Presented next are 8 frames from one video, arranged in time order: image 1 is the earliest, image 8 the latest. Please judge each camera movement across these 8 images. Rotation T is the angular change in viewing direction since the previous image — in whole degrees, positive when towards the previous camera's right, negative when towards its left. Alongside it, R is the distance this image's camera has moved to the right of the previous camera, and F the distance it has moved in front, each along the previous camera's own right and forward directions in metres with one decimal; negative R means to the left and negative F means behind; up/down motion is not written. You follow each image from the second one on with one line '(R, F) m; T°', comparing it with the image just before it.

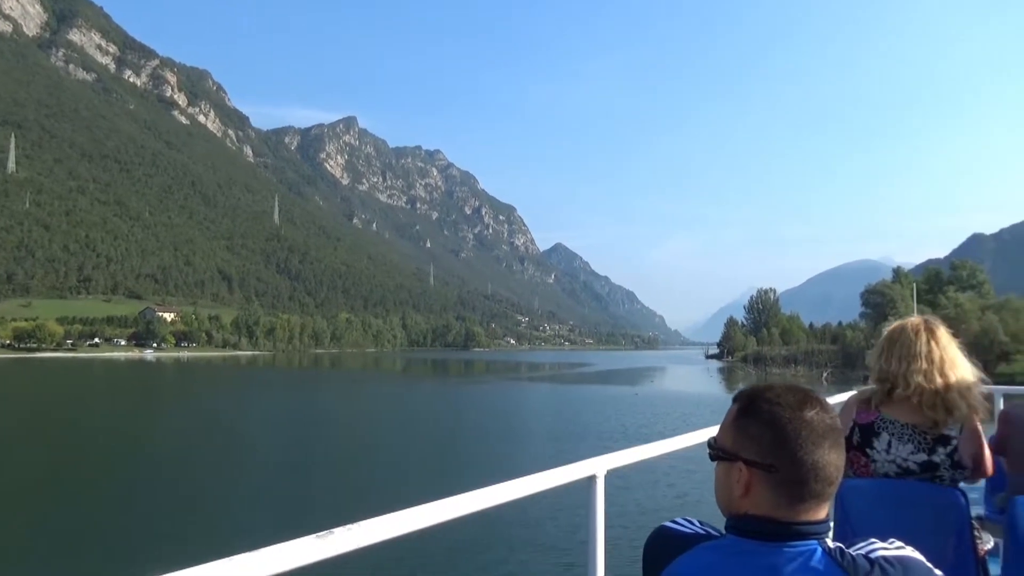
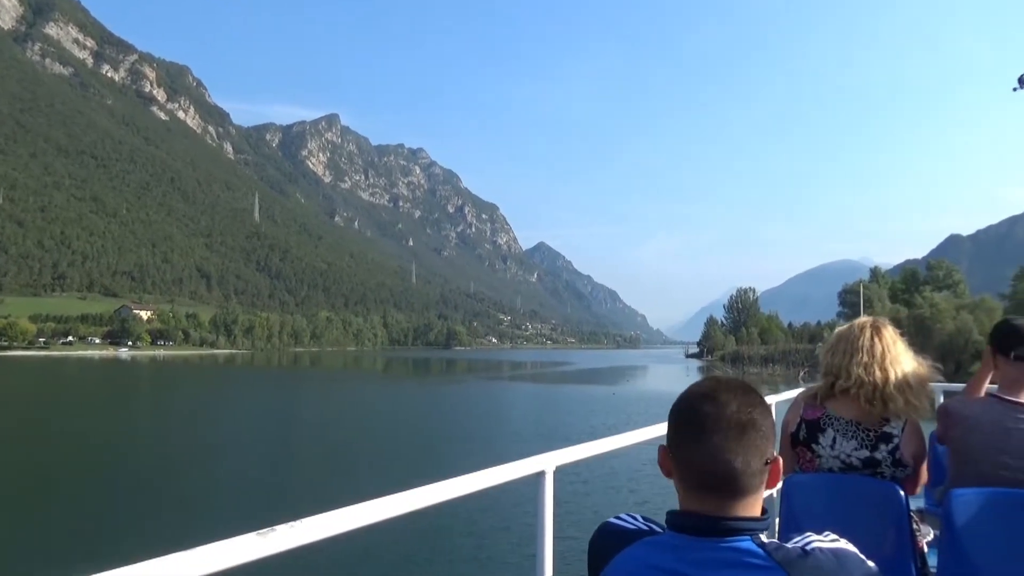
(+0.8, -0.5) m; +2°
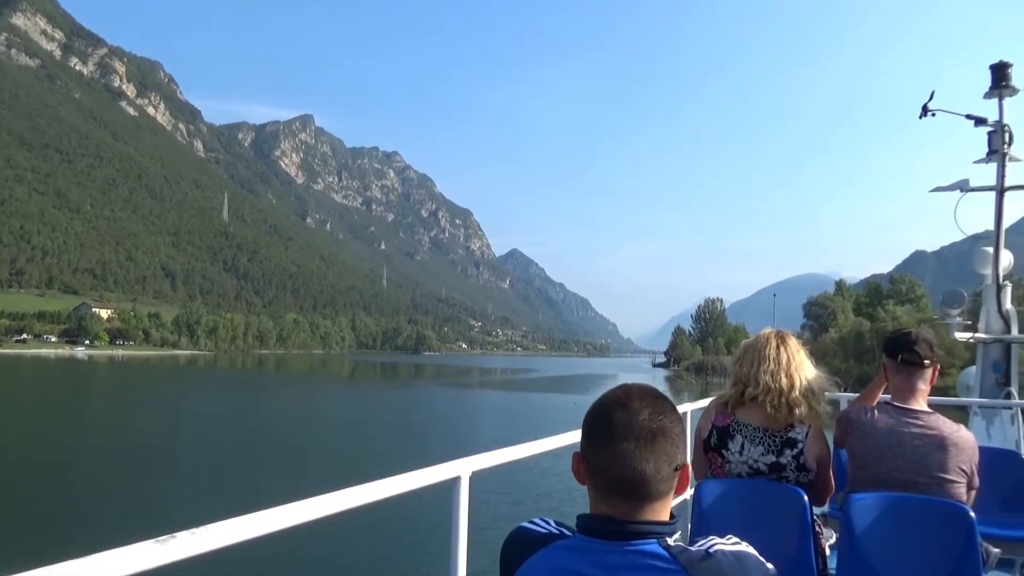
(+1.2, -1.0) m; +3°
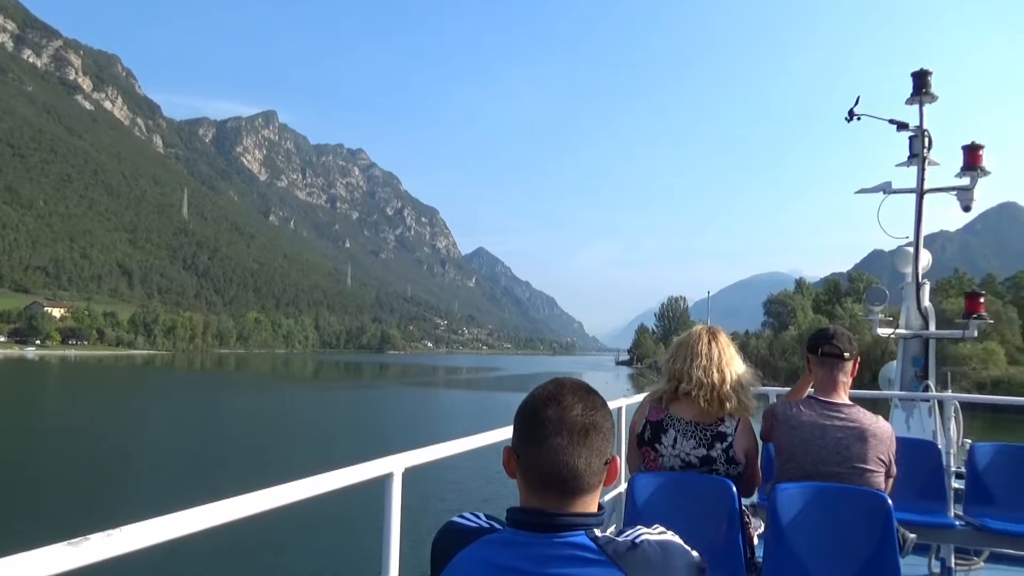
(+0.7, -0.3) m; +3°
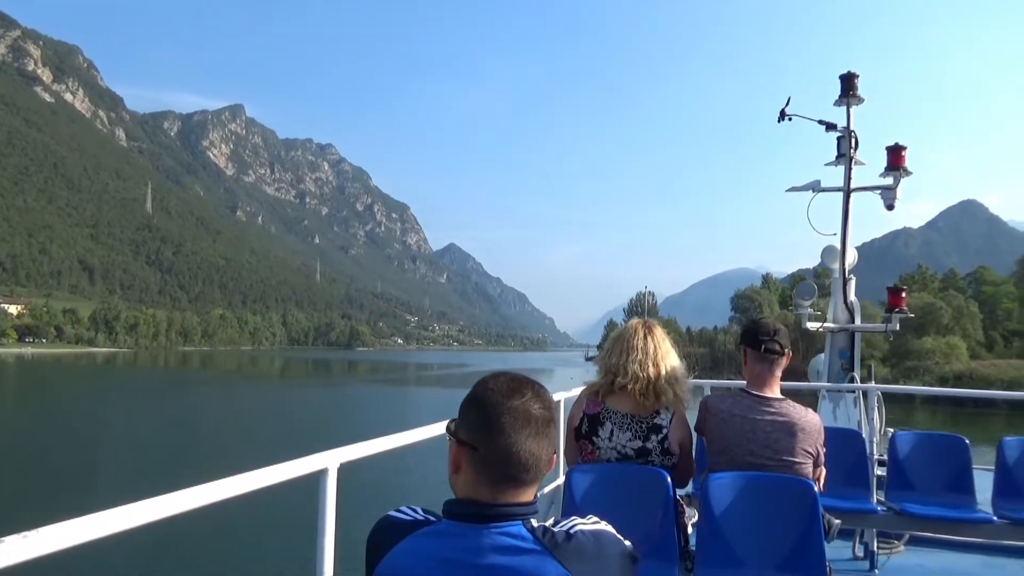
(+0.6, -0.2) m; +4°
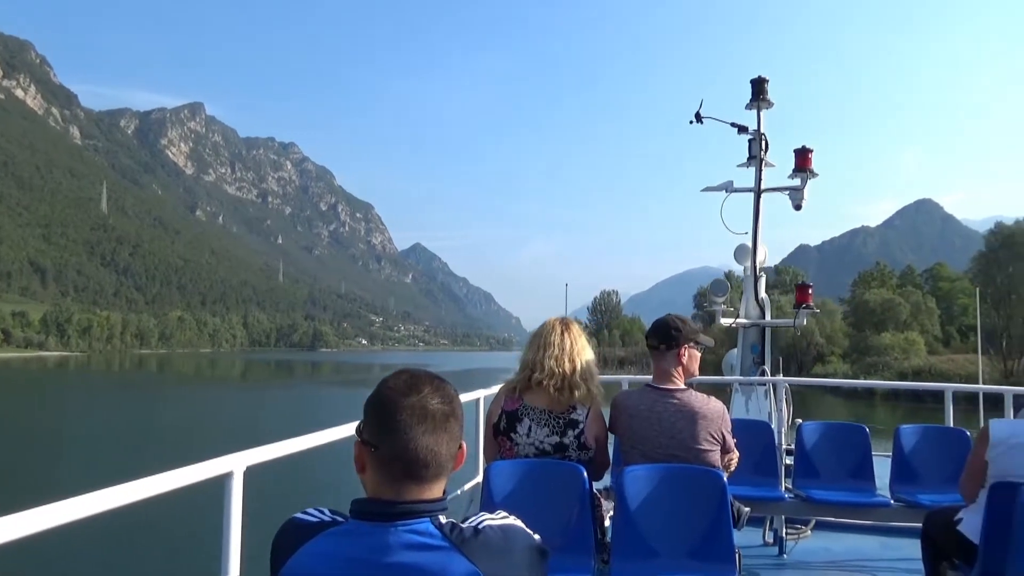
(+1.1, -0.3) m; +4°
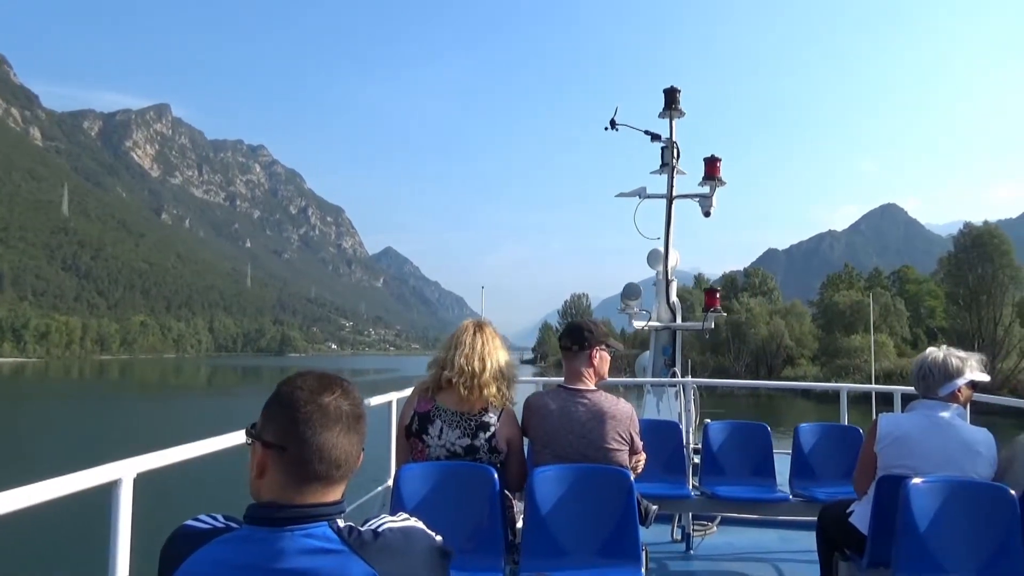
(+1.2, -0.3) m; +5°
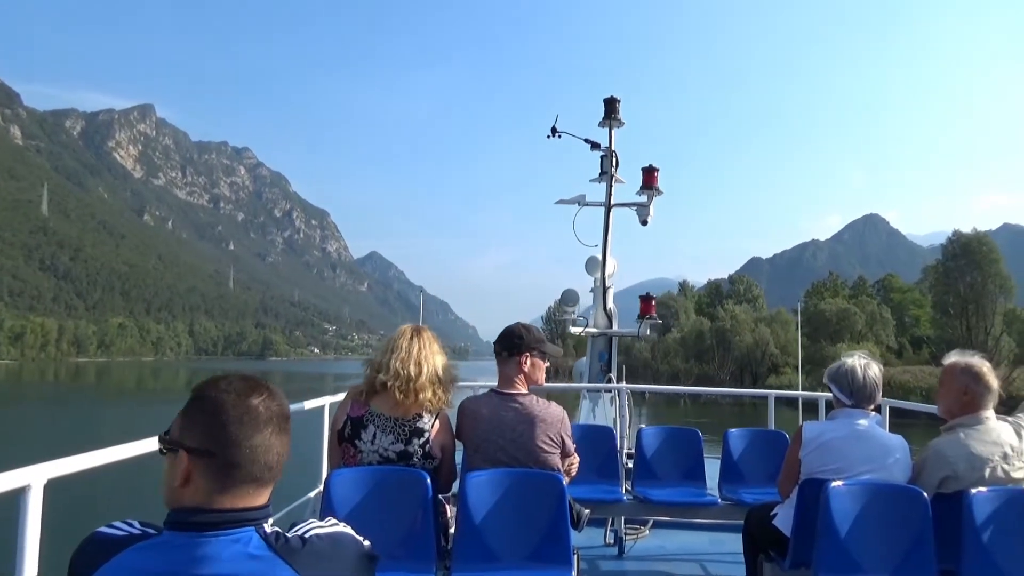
(+0.7, -0.1) m; +4°
